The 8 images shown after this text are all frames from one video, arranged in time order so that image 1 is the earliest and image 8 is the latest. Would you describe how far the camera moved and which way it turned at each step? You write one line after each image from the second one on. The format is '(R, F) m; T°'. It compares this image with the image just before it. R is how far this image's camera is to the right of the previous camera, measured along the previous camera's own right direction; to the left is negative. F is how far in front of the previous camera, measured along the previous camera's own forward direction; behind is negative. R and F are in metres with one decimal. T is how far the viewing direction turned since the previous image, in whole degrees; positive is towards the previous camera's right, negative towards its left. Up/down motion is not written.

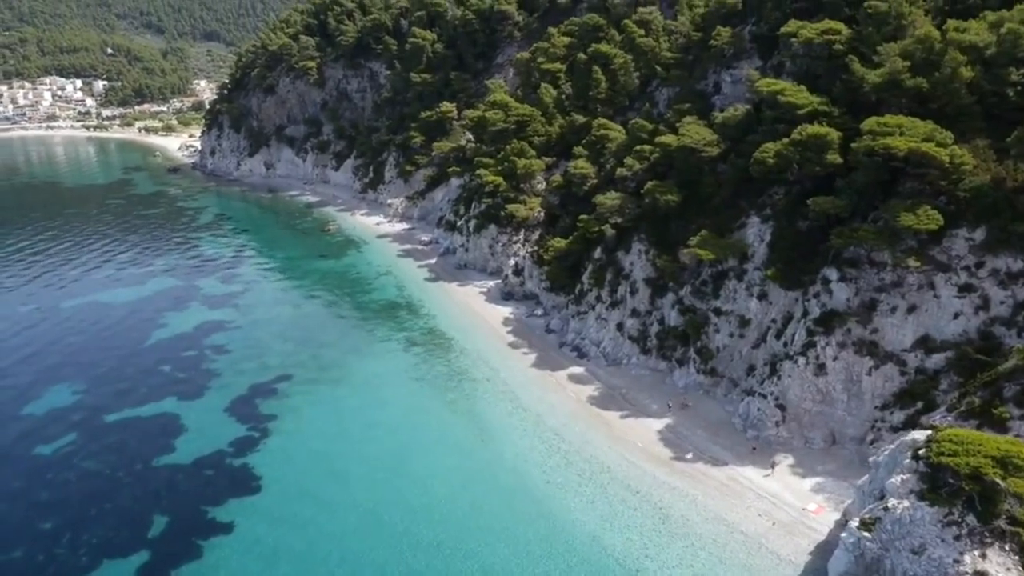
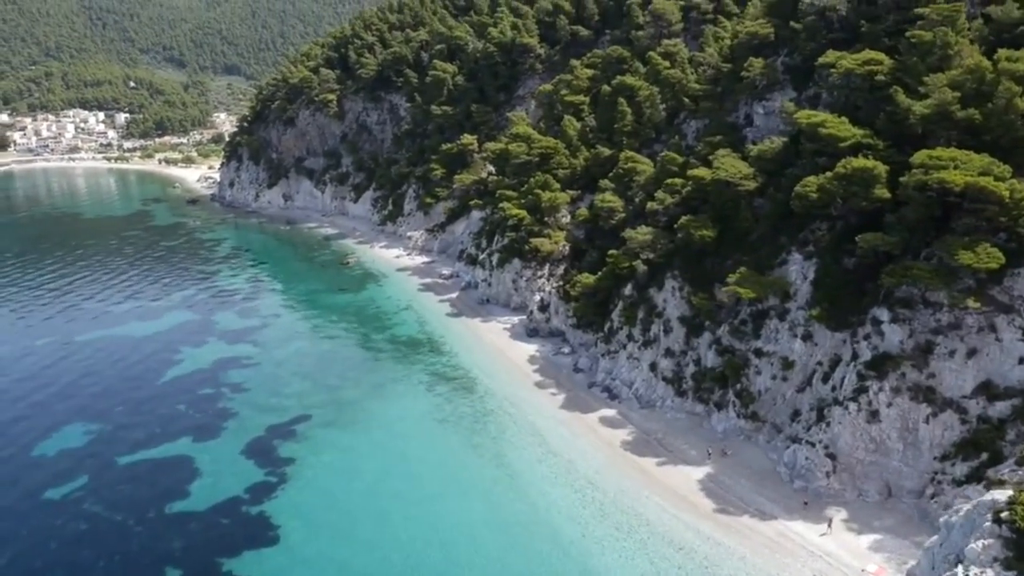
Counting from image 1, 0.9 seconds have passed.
(-0.8, +1.6) m; -1°
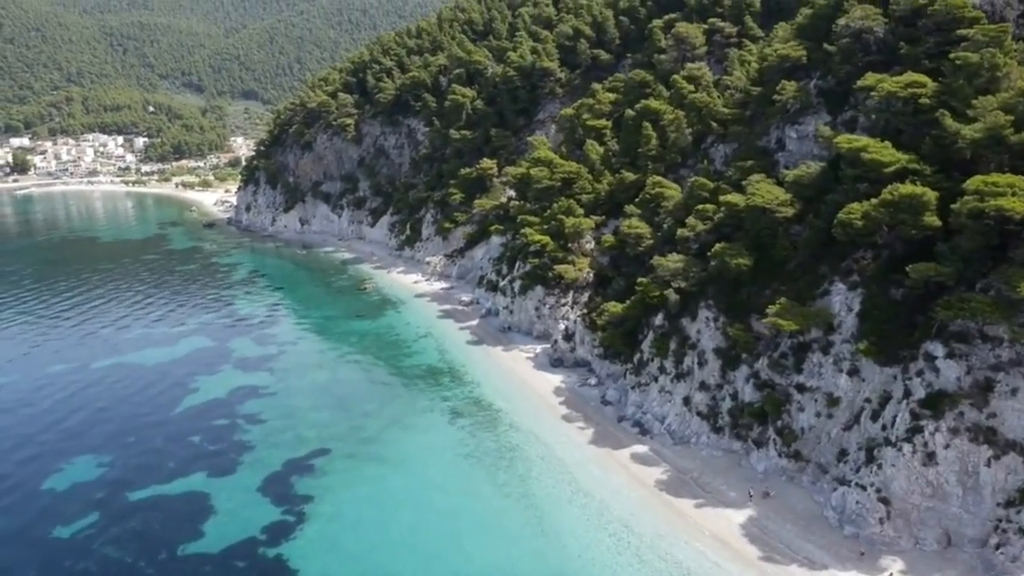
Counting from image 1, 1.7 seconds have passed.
(-0.8, +1.5) m; -1°
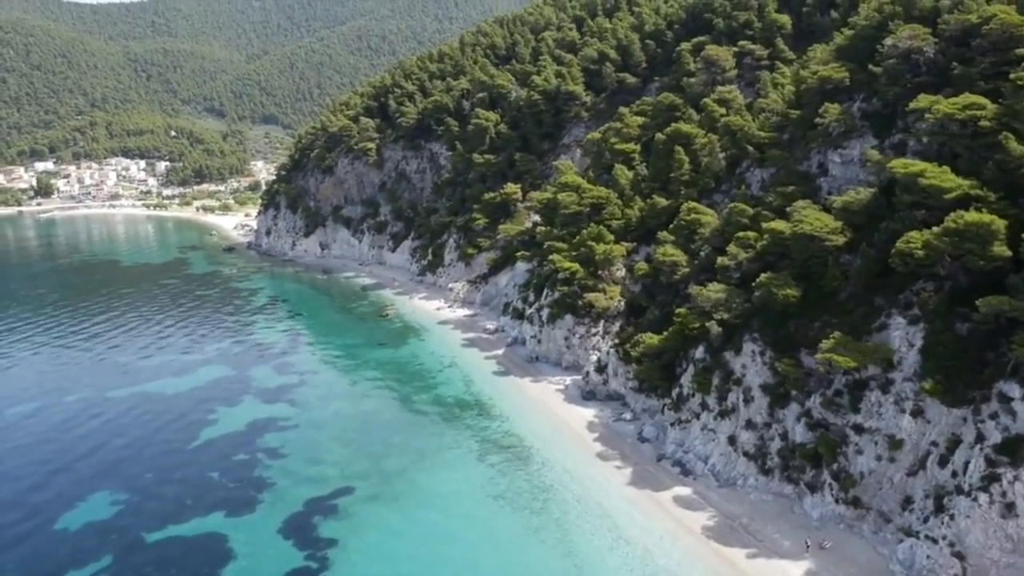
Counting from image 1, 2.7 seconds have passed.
(-0.9, +1.9) m; -1°
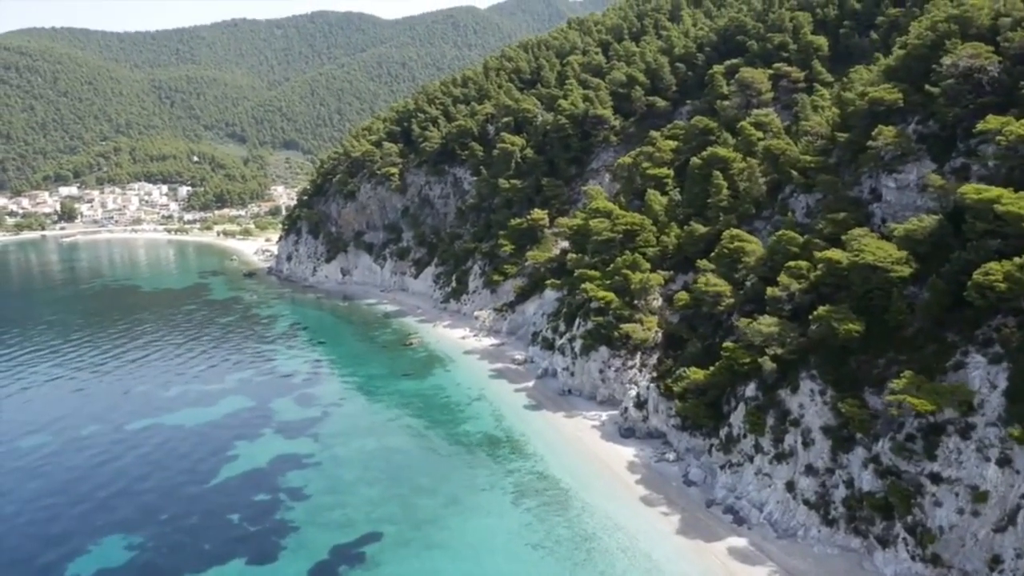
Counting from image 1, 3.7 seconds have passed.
(-1.1, +2.3) m; -1°
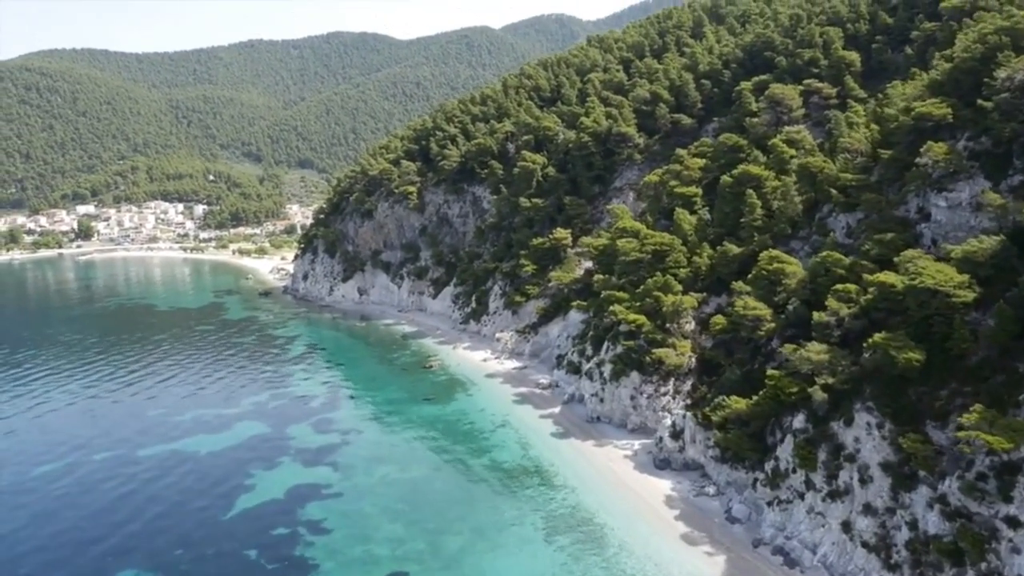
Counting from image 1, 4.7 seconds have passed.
(-1.0, +2.0) m; -1°
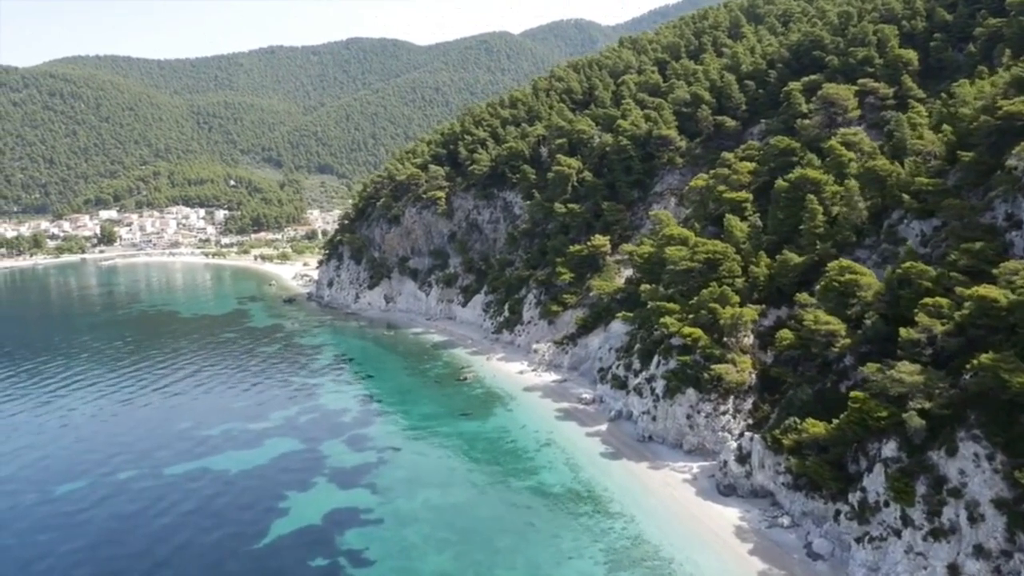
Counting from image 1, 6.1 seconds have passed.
(-2.0, +2.9) m; -1°
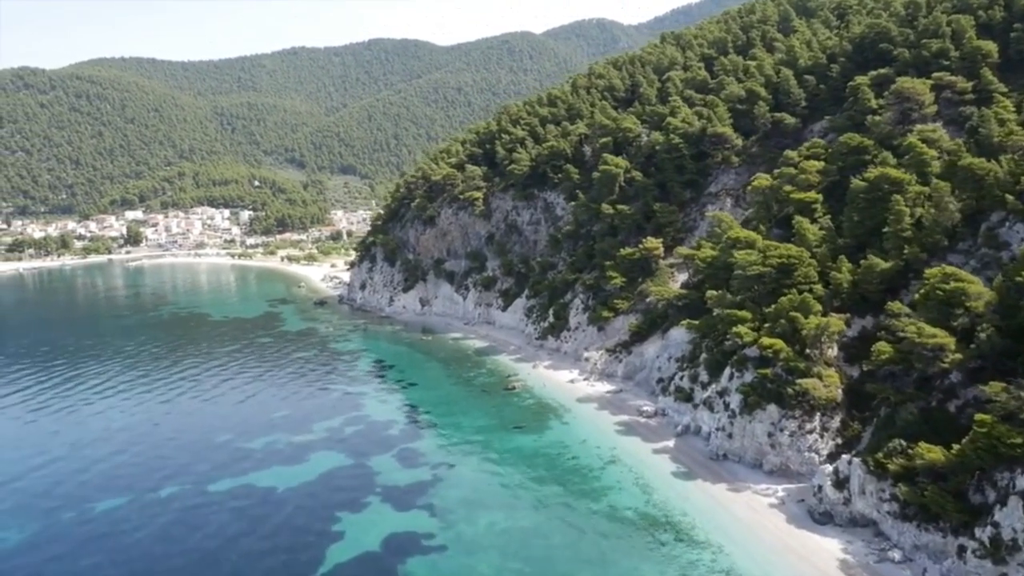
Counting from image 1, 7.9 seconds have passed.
(-2.9, +3.2) m; -1°
